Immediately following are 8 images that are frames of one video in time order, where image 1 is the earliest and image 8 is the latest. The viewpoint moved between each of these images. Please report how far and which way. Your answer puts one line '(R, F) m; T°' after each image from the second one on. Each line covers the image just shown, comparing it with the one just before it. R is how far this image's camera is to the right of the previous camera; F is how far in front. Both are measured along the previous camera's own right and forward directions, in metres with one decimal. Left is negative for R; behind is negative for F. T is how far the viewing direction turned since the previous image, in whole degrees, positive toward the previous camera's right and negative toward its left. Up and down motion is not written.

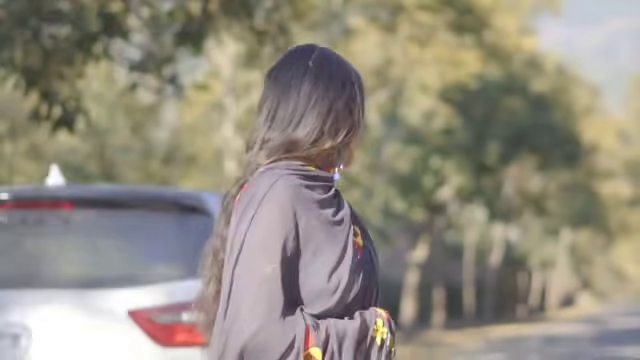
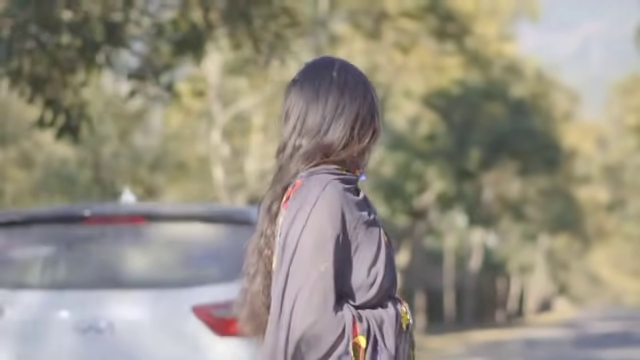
(-0.2, -0.3) m; +1°
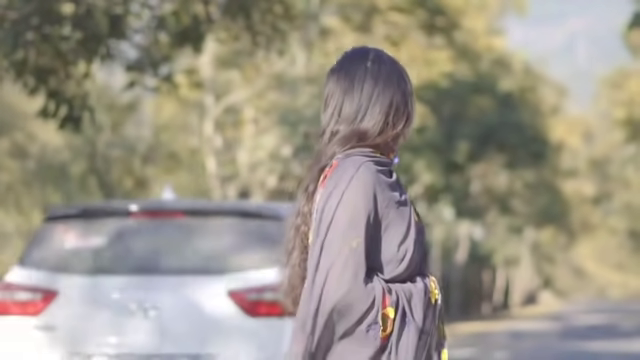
(-0.1, -0.3) m; +1°
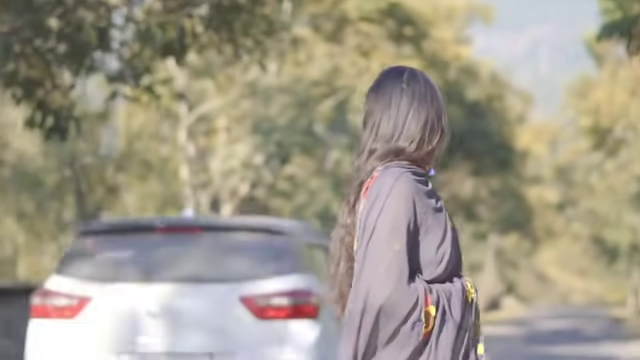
(-0.2, -0.3) m; +2°
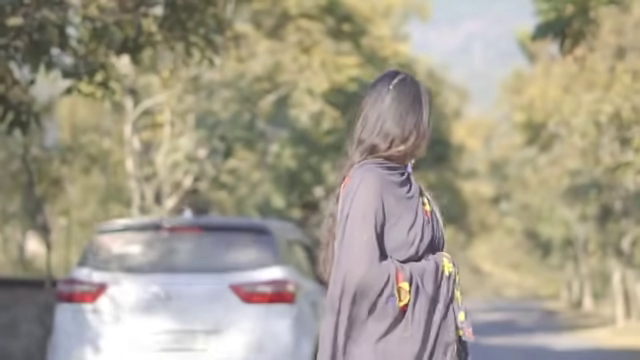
(-0.1, -0.6) m; +3°
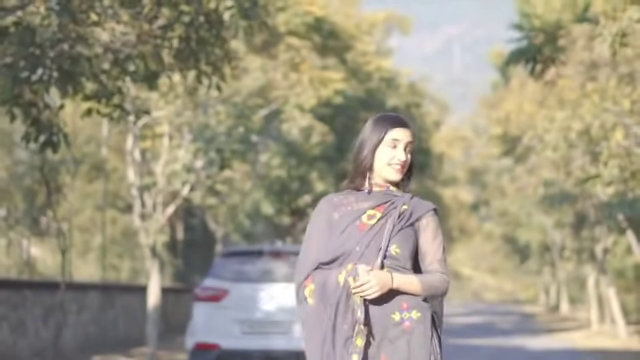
(-0.2, -1.7) m; +1°
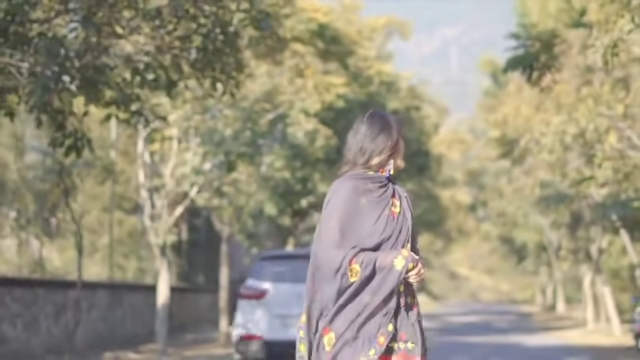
(-0.1, -0.9) m; 0°
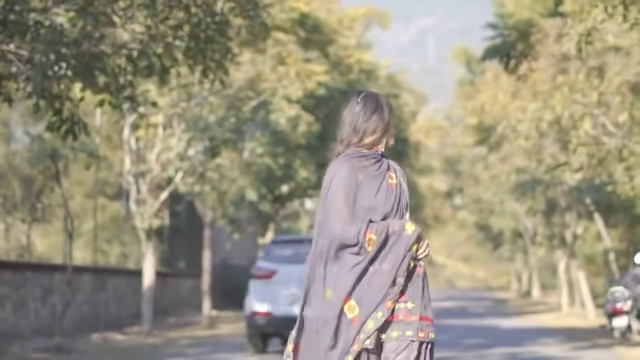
(-0.1, -0.7) m; +1°
